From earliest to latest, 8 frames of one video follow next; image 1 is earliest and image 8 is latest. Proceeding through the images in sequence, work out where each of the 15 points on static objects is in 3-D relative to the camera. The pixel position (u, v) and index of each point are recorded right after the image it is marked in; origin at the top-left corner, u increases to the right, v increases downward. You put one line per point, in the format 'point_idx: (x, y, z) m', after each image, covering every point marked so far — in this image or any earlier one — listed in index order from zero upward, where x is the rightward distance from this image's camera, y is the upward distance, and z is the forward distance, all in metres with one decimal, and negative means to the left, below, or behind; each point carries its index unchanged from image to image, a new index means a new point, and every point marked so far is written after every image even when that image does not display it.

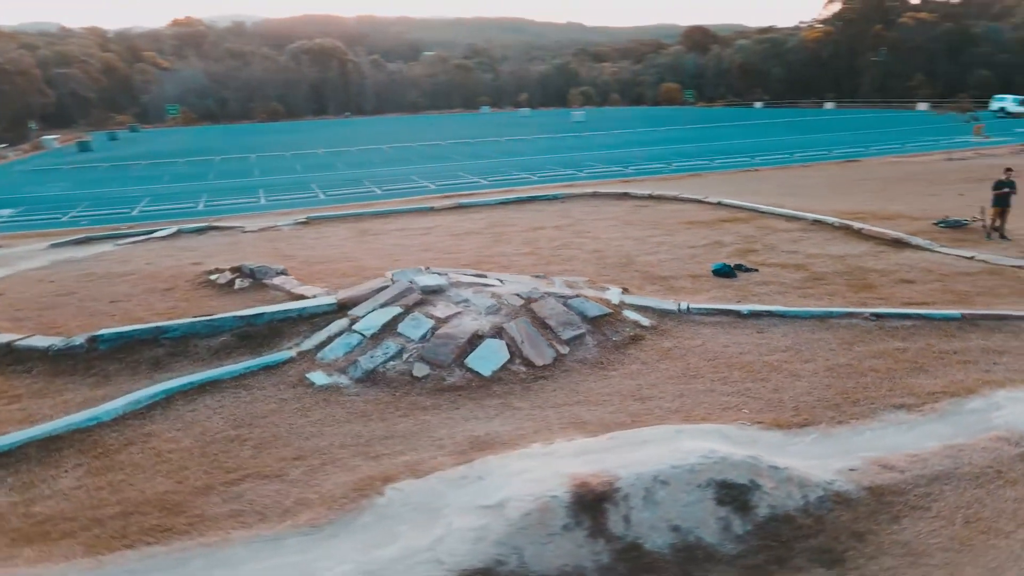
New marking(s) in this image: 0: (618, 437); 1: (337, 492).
0: (+0.6, -0.9, +4.3) m
1: (-1.0, -1.2, +4.3) m
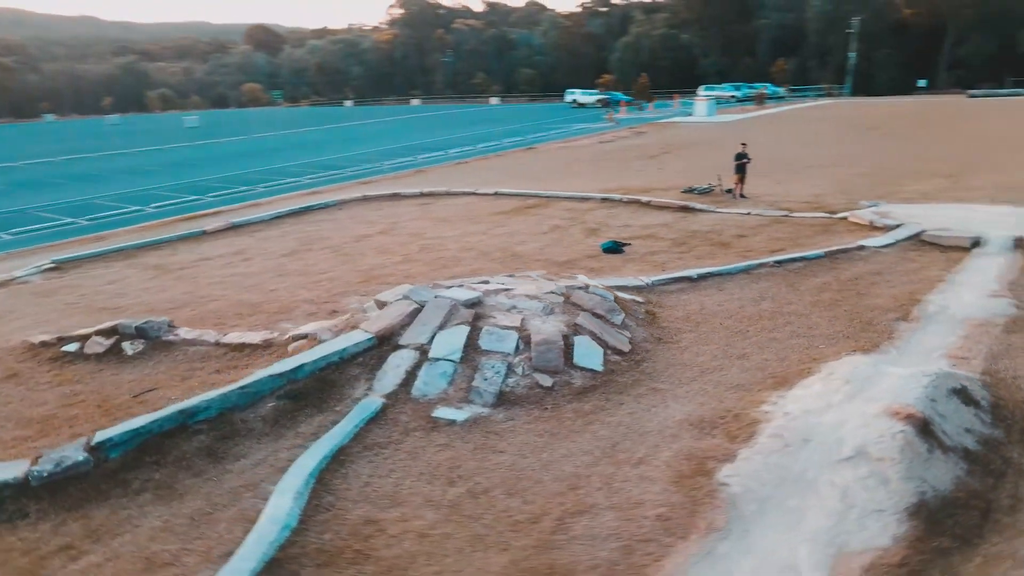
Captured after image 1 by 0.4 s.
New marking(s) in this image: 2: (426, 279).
0: (+2.3, -0.7, +5.2) m
1: (+1.0, -1.2, +4.3) m
2: (-1.1, +0.1, +9.2) m
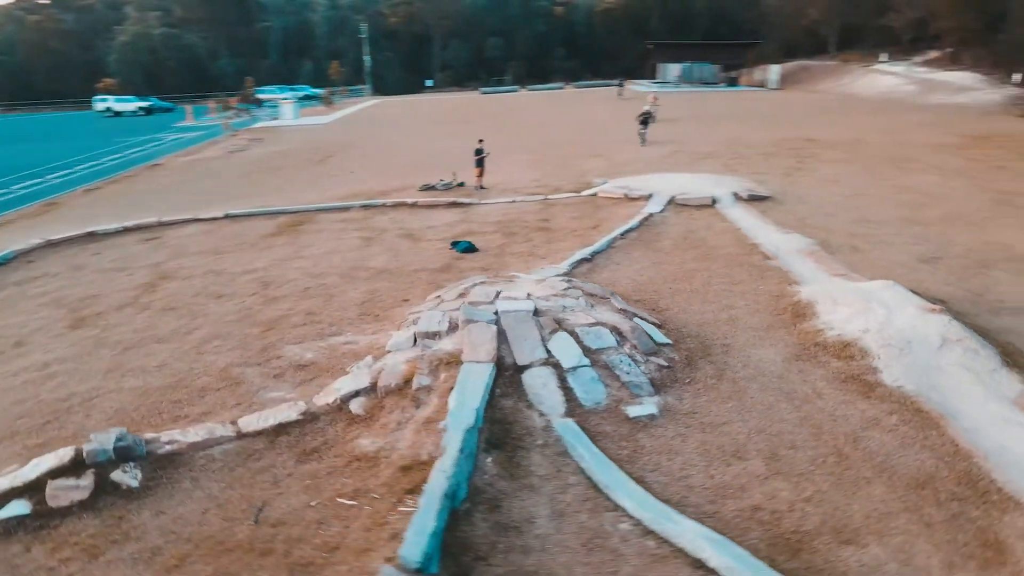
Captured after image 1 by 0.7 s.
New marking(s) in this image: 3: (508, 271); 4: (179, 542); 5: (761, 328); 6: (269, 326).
0: (+3.3, -0.1, +7.0) m
1: (+2.8, -0.9, +5.6) m
2: (-2.0, -0.3, +8.2) m
3: (-0.1, +0.2, +9.2) m
4: (-2.0, -1.6, +4.4) m
5: (+2.4, -0.4, +7.2) m
6: (-2.6, -0.4, +7.8) m
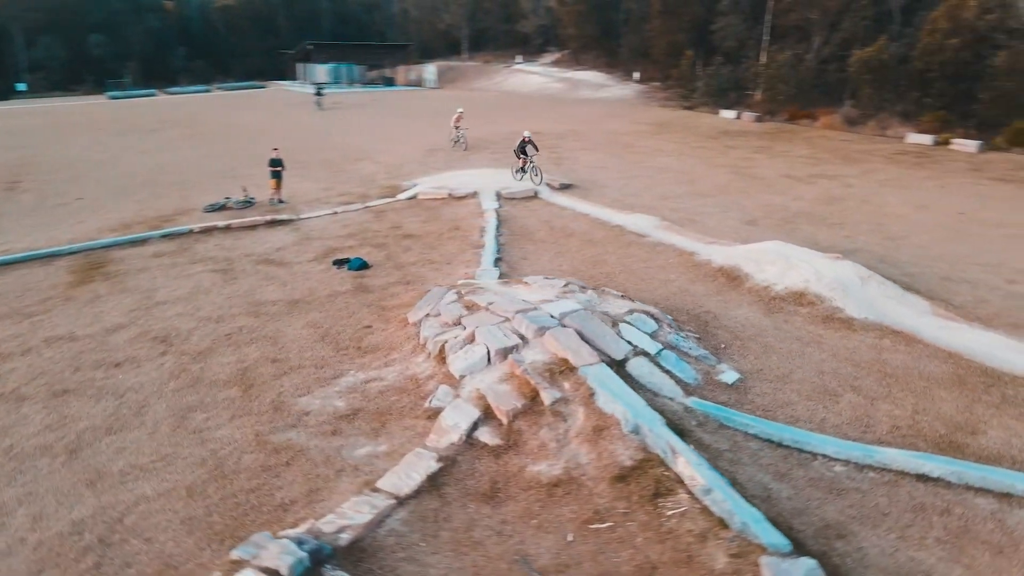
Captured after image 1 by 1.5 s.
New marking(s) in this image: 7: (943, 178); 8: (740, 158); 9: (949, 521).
0: (+3.1, +0.3, +8.6) m
1: (+3.5, -0.4, +7.1) m
2: (-2.0, -0.6, +7.1) m
3: (-1.0, +0.1, +8.9) m
4: (-0.1, -1.8, +3.8) m
5: (+2.3, -0.1, +8.3) m
6: (-2.4, -0.8, +6.5) m
7: (+8.0, +2.1, +13.8) m
8: (+5.0, +2.9, +16.2) m
9: (+2.7, -1.4, +4.5) m
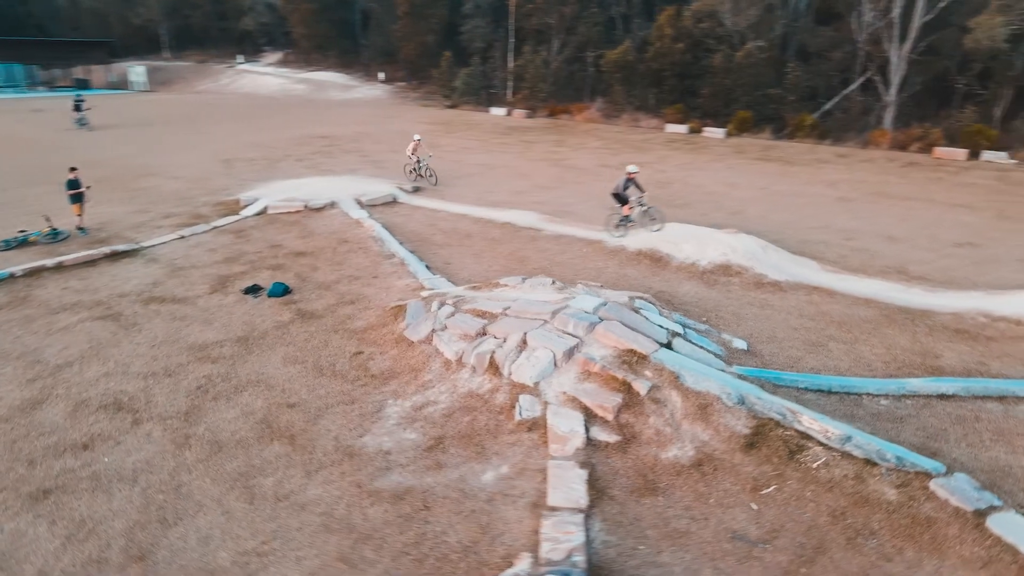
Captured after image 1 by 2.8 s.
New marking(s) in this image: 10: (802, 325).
0: (+2.3, +0.6, +9.6) m
1: (+3.3, -0.1, +8.4) m
2: (-1.7, -0.9, +6.3) m
3: (-1.5, -0.1, +8.3) m
4: (+1.5, -1.7, +4.1) m
5: (+1.7, +0.2, +9.1) m
6: (-1.7, -1.1, +5.6) m
7: (+4.6, +2.9, +16.2) m
8: (+0.8, +3.3, +17.3) m
9: (+3.7, -1.1, +5.7) m
10: (+3.0, -0.4, +7.6) m
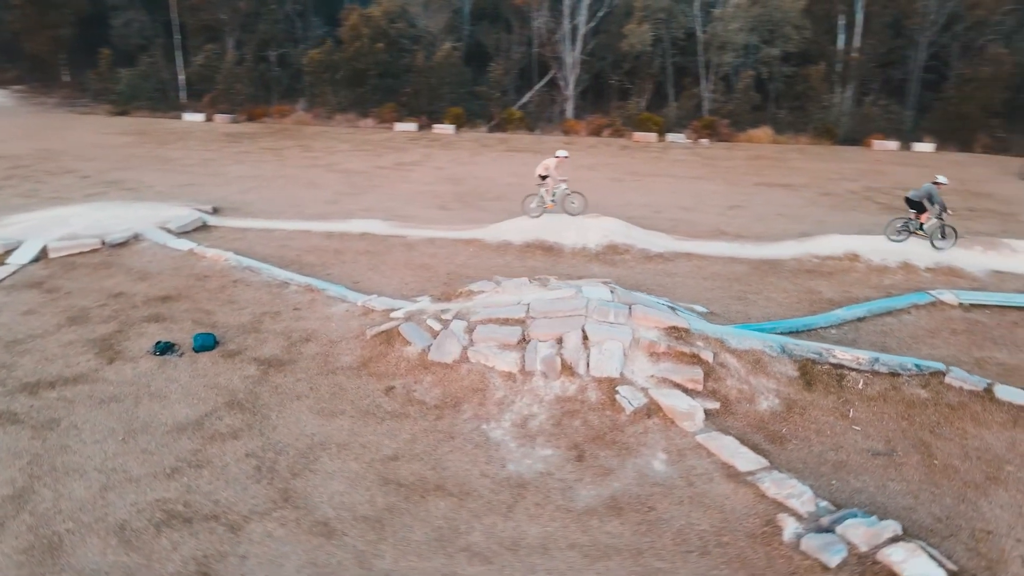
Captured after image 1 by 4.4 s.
0: (+0.7, +0.8, +10.3) m
1: (+2.3, +0.4, +9.8) m
2: (-0.9, -1.1, +5.6) m
3: (-1.8, -0.4, +7.4) m
4: (+3.0, -1.4, +5.2) m
5: (+0.6, +0.3, +9.6) m
6: (-0.6, -1.4, +4.9) m
7: (-0.8, +3.2, +17.2) m
8: (-4.7, +2.9, +16.2) m
9: (+4.1, -0.5, +7.7) m
10: (+2.5, 0.0, +9.0) m
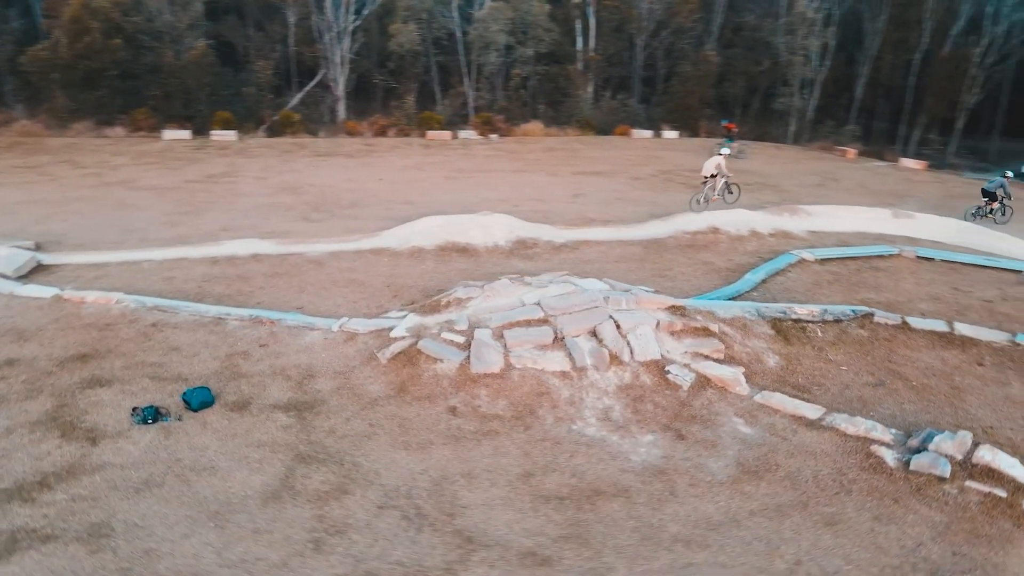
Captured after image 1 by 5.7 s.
0: (-0.6, +0.8, +10.3) m
1: (+1.0, +0.6, +10.4) m
2: (0.0, -1.2, +5.3) m
3: (-1.7, -0.6, +6.6) m
4: (+3.7, -1.0, +6.5) m
5: (-0.4, +0.3, +9.5) m
6: (+0.5, -1.4, +4.9) m
7: (-5.0, +2.8, +15.9) m
8: (-8.1, +2.1, +13.6) m
9: (+3.6, 0.0, +9.2) m
10: (+1.6, +0.3, +9.7) m
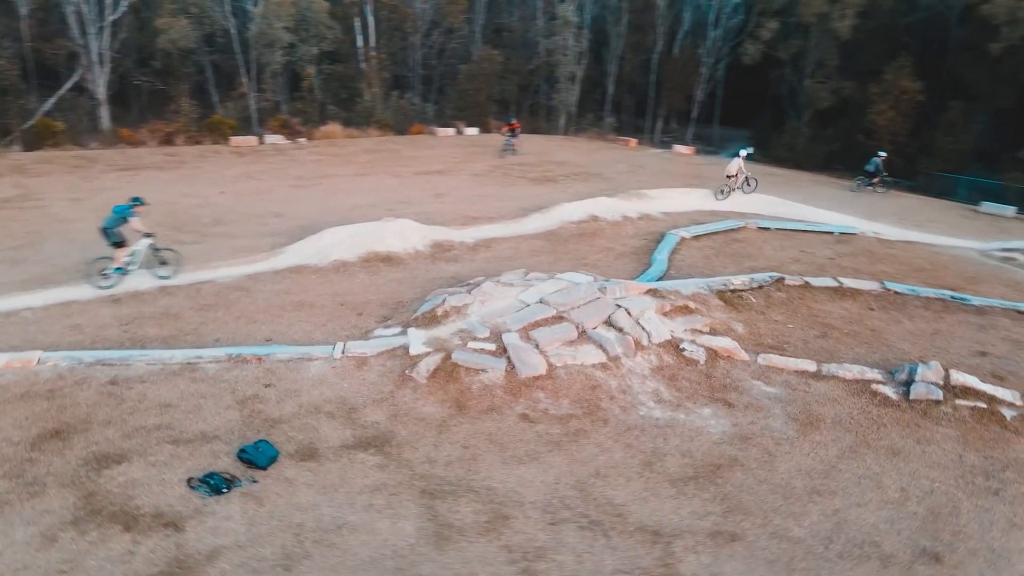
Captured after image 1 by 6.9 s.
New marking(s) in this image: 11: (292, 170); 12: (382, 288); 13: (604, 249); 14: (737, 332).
0: (-1.8, +0.7, +9.8) m
1: (-0.3, +0.6, +10.5) m
2: (+0.7, -1.2, +5.4) m
3: (-1.3, -0.8, +6.0) m
4: (+3.8, -0.6, +7.8) m
5: (-1.3, +0.2, +9.2) m
6: (+1.4, -1.3, +5.2) m
7: (-8.0, +2.1, +13.5) m
8: (-10.0, +1.1, +10.2) m
9: (+2.6, +0.3, +10.3) m
10: (+0.5, +0.4, +10.1) m
11: (-4.6, +2.4, +15.2) m
12: (-1.5, -0.1, +8.4) m
13: (+1.3, +0.6, +10.8) m
14: (+2.3, -0.5, +7.7) m
